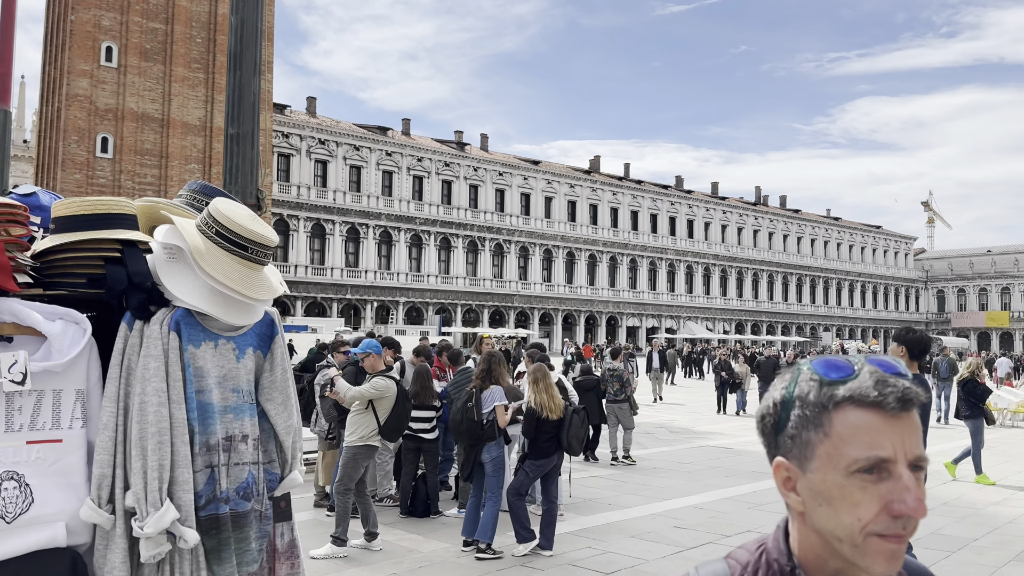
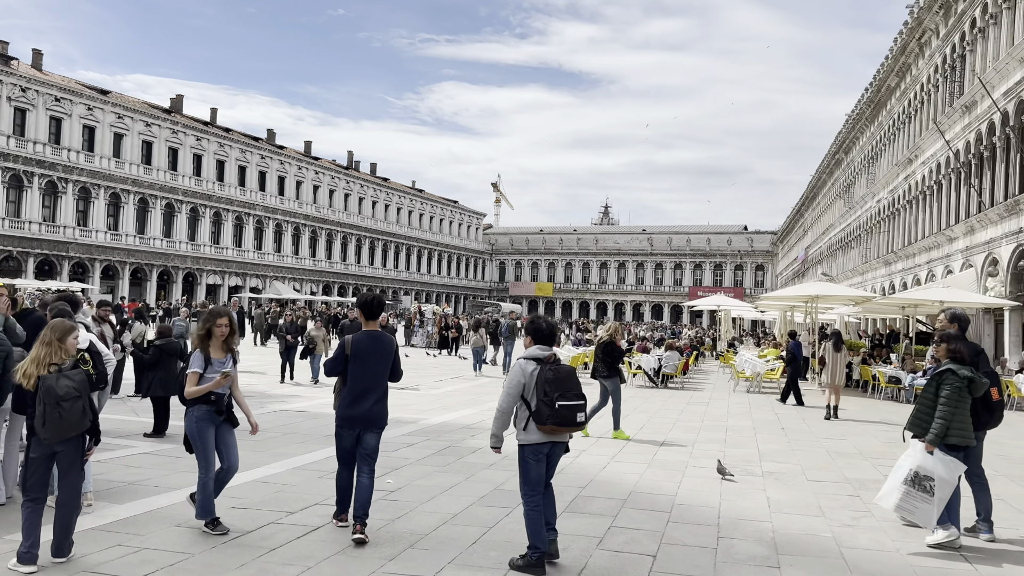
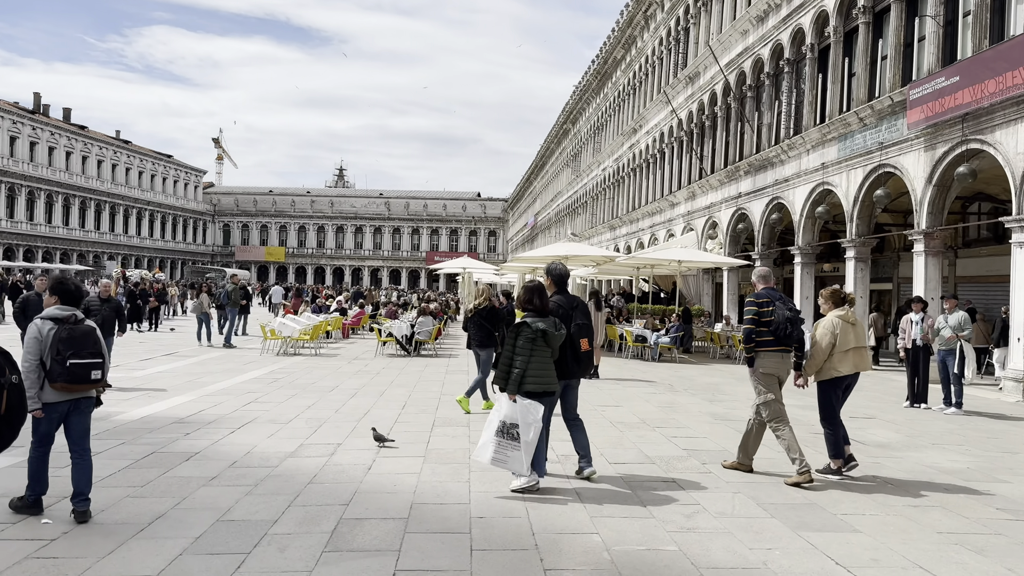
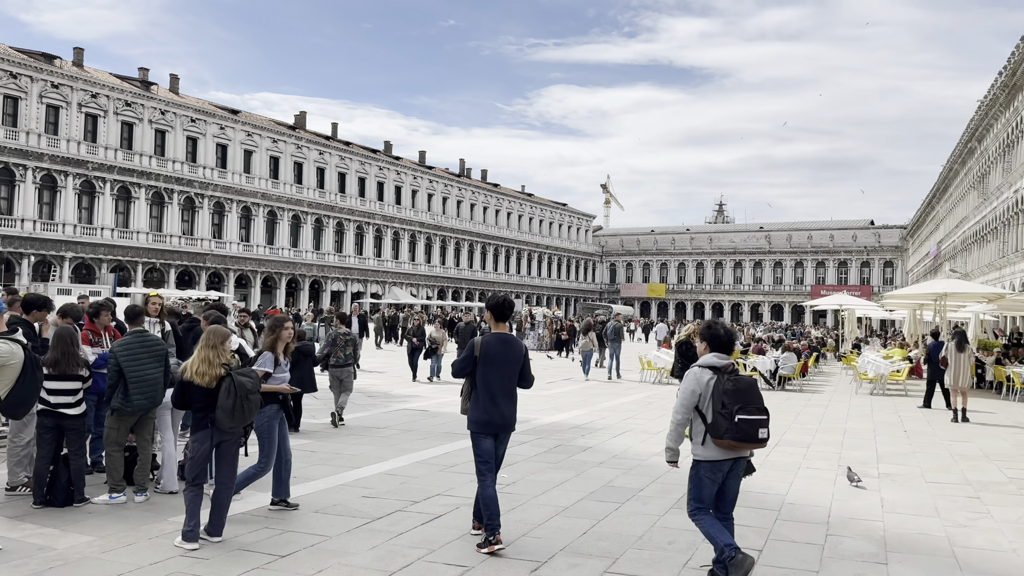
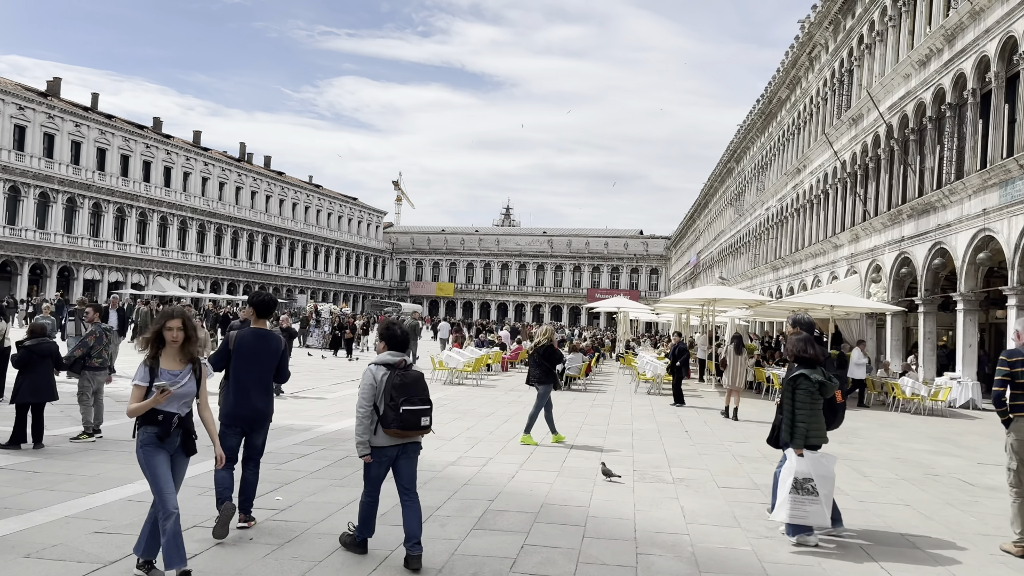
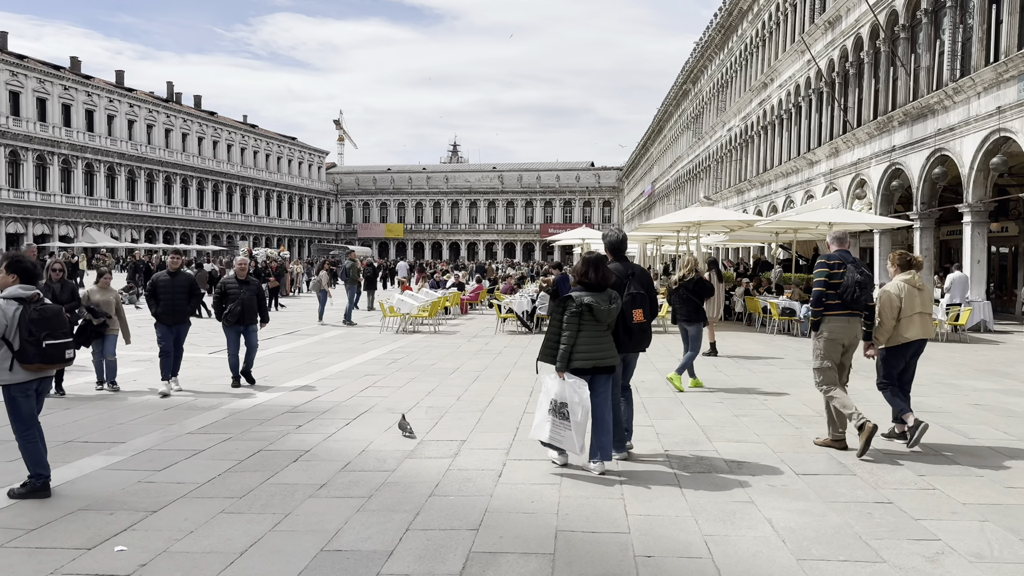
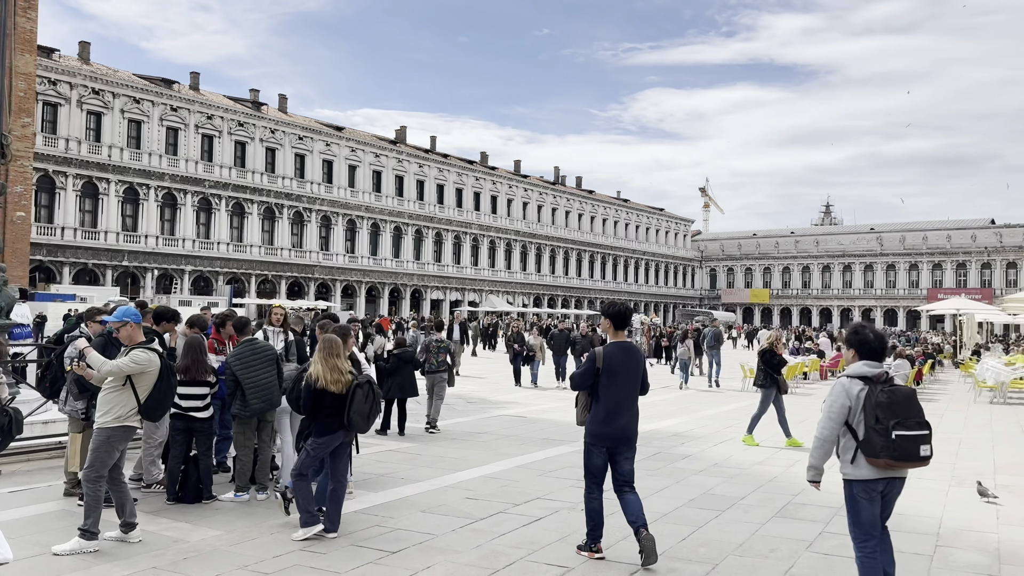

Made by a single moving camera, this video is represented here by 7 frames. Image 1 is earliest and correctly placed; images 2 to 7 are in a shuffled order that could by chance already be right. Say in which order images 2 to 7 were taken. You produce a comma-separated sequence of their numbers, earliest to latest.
7, 4, 2, 5, 3, 6
